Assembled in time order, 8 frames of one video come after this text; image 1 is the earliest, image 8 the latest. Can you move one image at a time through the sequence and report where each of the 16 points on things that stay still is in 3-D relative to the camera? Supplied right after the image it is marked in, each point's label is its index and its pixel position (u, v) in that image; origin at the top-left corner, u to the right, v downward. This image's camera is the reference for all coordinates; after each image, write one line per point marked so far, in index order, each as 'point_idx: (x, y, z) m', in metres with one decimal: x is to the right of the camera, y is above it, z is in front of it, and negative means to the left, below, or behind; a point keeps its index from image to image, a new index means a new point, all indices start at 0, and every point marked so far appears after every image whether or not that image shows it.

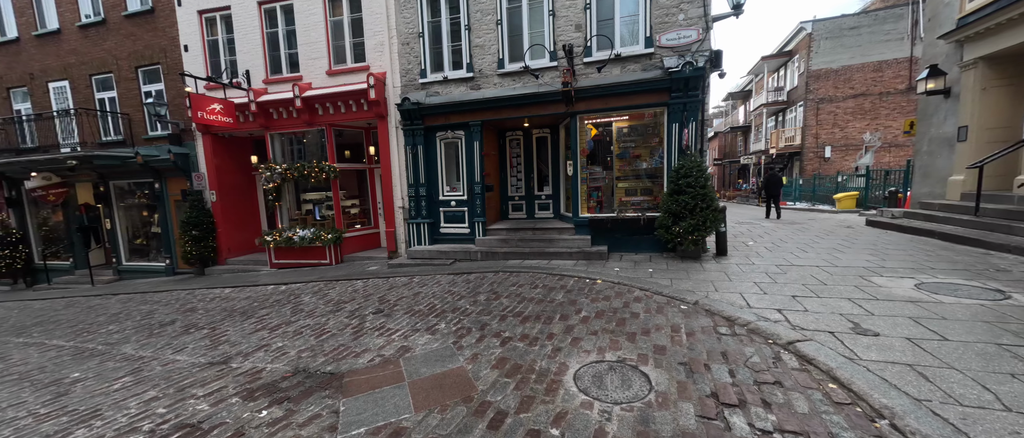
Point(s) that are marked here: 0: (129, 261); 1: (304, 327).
0: (-10.9, -1.2, +12.4) m
1: (-3.1, -1.6, +6.1) m
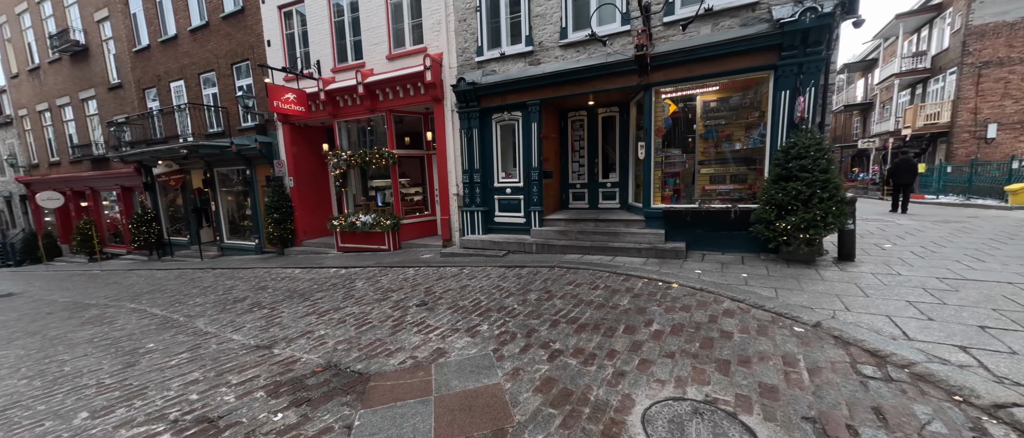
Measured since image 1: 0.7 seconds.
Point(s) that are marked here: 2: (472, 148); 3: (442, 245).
0: (-9.0, -0.6, +13.2) m
1: (-2.4, -1.4, +5.9) m
2: (-0.9, +1.6, +8.7) m
3: (-1.7, -0.6, +9.1) m
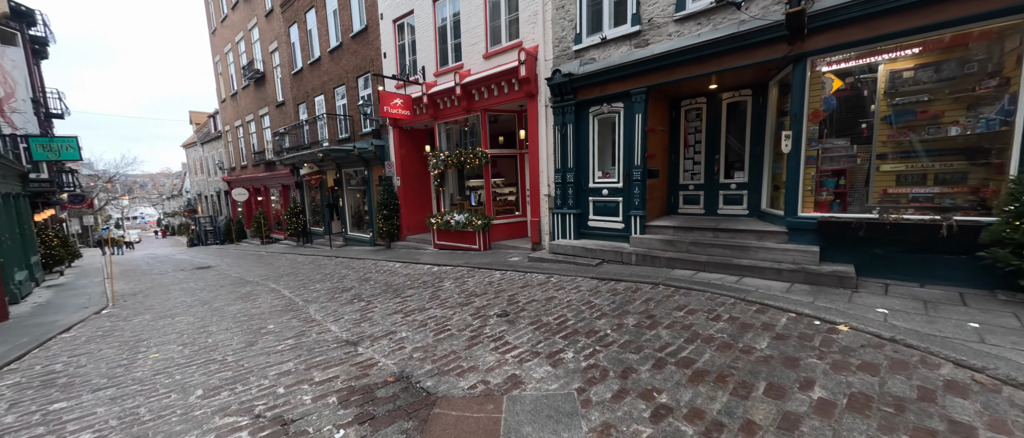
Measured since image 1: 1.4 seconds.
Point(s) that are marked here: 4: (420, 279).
0: (-5.8, -0.5, +14.4) m
1: (-1.1, -1.4, +5.6) m
2: (+1.1, +1.5, +8.0) m
3: (+0.4, -0.7, +8.6) m
4: (-1.8, -1.2, +7.6) m
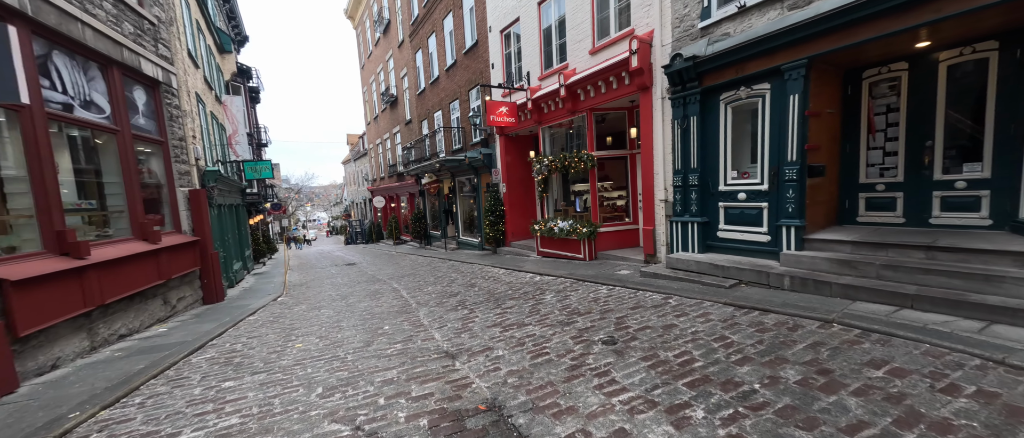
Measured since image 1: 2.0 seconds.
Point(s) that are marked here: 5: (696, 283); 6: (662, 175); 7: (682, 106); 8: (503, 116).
0: (-1.9, -0.7, +14.8) m
1: (+0.3, -1.5, +5.1) m
2: (+3.0, +1.3, +6.9) m
3: (+2.5, -0.8, +7.6) m
4: (+0.1, -1.3, +7.2) m
5: (+2.8, -1.0, +5.9) m
6: (+2.8, +0.8, +7.3) m
7: (+3.0, +2.0, +6.9) m
8: (-0.4, +2.9, +10.8) m
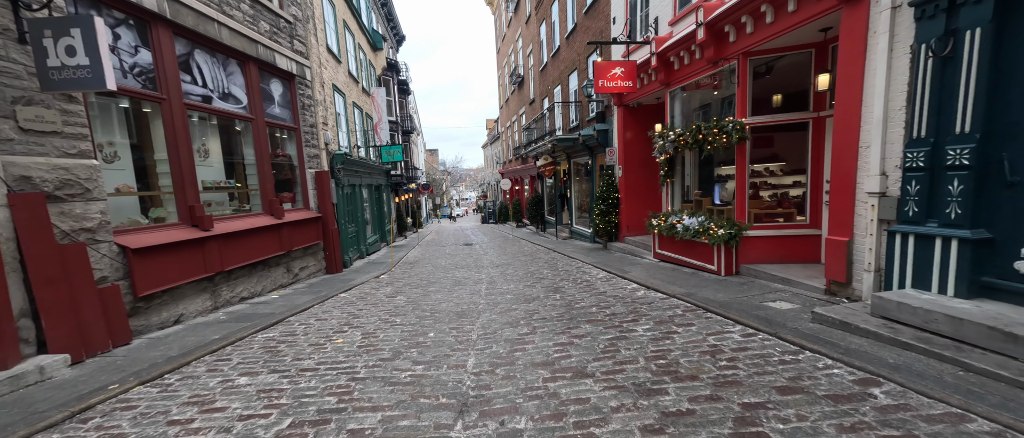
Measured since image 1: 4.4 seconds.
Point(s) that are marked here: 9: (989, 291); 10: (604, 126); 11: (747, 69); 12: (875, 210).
0: (+2.1, -0.3, +13.0) m
1: (+0.7, -1.4, +3.2) m
2: (+4.0, +1.3, +3.7) m
3: (+3.7, -0.8, +4.7) m
4: (+1.2, -1.2, +5.2) m
5: (+3.3, -1.0, +3.1) m
6: (+3.9, +0.8, +4.3) m
7: (+4.0, +1.9, +3.8) m
8: (+2.3, +3.1, +8.5) m
9: (+4.2, -0.6, +3.6) m
10: (+2.4, +2.4, +10.2) m
11: (+3.6, +2.3, +6.1) m
12: (+3.9, +0.1, +4.3) m
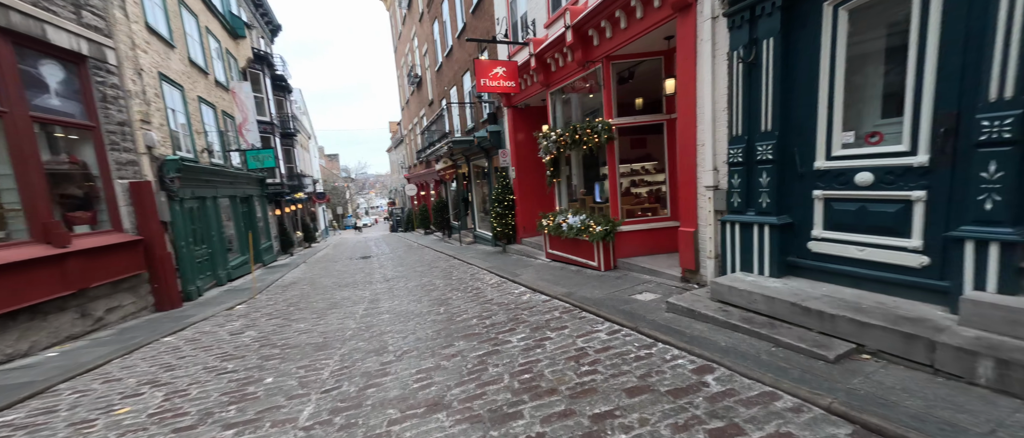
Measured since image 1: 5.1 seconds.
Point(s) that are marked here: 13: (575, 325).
0: (-1.0, -0.4, +12.9) m
1: (-0.4, -1.5, +3.0) m
2: (+2.5, +1.4, +4.2) m
3: (+2.2, -0.7, +5.1) m
4: (-0.3, -1.3, +5.0) m
5: (+2.2, -0.9, +3.4) m
6: (+2.4, +0.9, +4.7) m
7: (+2.4, +2.0, +4.2) m
8: (-0.2, +3.0, +8.5) m
9: (+2.9, -0.5, +4.1) m
10: (-0.4, +2.4, +10.1) m
11: (+1.6, +2.4, +6.4) m
12: (+2.4, +0.2, +4.7) m
13: (+0.6, -1.1, +4.3) m
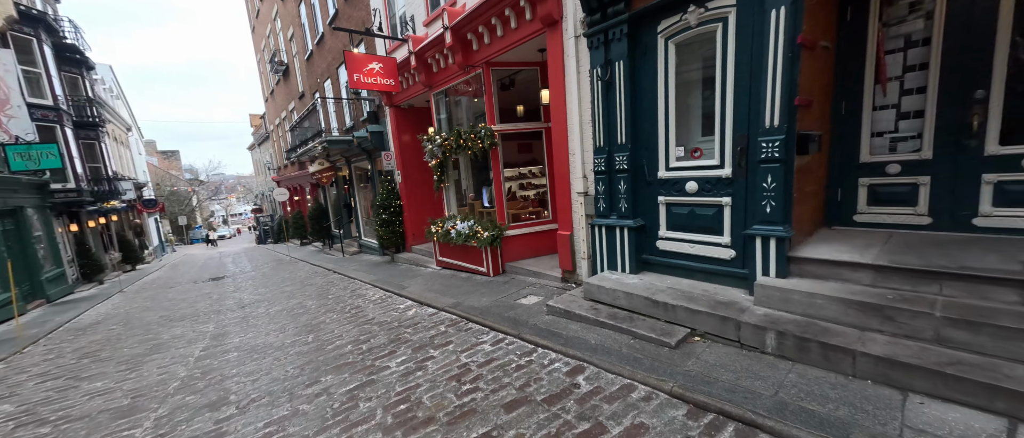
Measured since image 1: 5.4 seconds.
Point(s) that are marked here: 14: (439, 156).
0: (-4.4, -0.5, +12.2) m
1: (-1.3, -1.7, +2.8) m
2: (+1.2, +1.4, +4.6) m
3: (+0.7, -0.8, +5.4) m
4: (-1.6, -1.4, +4.8) m
5: (+1.1, -1.0, +3.8) m
6: (+0.9, +0.9, +5.1) m
7: (+1.0, +2.0, +4.6) m
8: (-2.7, +2.9, +8.1) m
9: (+1.6, -0.5, +4.7) m
10: (-3.2, +2.2, +9.6) m
11: (-0.3, +2.3, +6.5) m
12: (+0.9, +0.2, +5.1) m
13: (-0.6, -1.3, +4.3) m
14: (-1.4, +1.2, +7.4) m
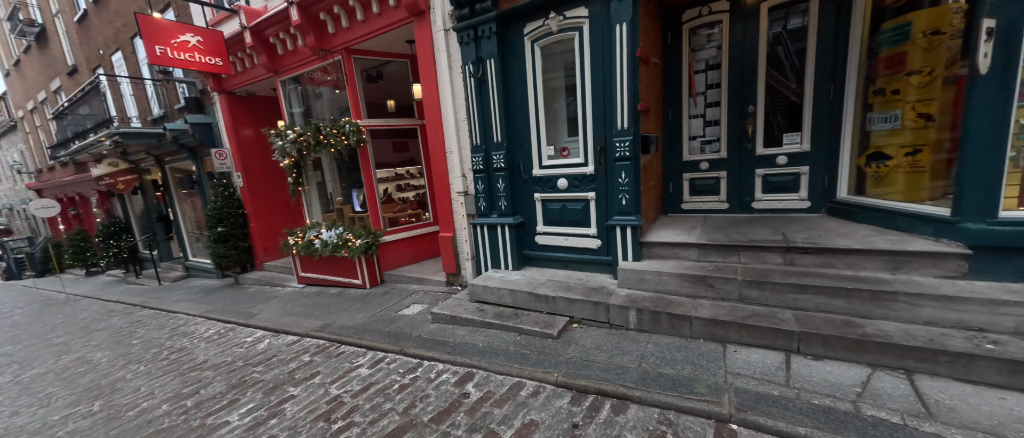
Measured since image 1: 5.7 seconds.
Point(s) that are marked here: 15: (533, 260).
0: (-7.9, -0.8, +10.0) m
1: (-1.8, -1.9, +2.2) m
2: (-0.3, +1.4, +4.6) m
3: (-0.9, -0.8, +5.3) m
4: (-2.8, -1.6, +4.0) m
5: (+0.1, -1.0, +3.9) m
6: (-0.7, +0.8, +5.0) m
7: (-0.4, +2.0, +4.6) m
8: (-5.1, +2.7, +6.6) m
9: (+0.2, -0.4, +4.9) m
10: (-6.1, +2.0, +7.9) m
11: (-2.4, +2.3, +5.9) m
12: (-0.6, +0.2, +5.1) m
13: (-1.7, -1.4, +3.8) m
14: (-3.5, +1.1, +6.4) m
15: (+0.3, -0.4, +4.9) m
